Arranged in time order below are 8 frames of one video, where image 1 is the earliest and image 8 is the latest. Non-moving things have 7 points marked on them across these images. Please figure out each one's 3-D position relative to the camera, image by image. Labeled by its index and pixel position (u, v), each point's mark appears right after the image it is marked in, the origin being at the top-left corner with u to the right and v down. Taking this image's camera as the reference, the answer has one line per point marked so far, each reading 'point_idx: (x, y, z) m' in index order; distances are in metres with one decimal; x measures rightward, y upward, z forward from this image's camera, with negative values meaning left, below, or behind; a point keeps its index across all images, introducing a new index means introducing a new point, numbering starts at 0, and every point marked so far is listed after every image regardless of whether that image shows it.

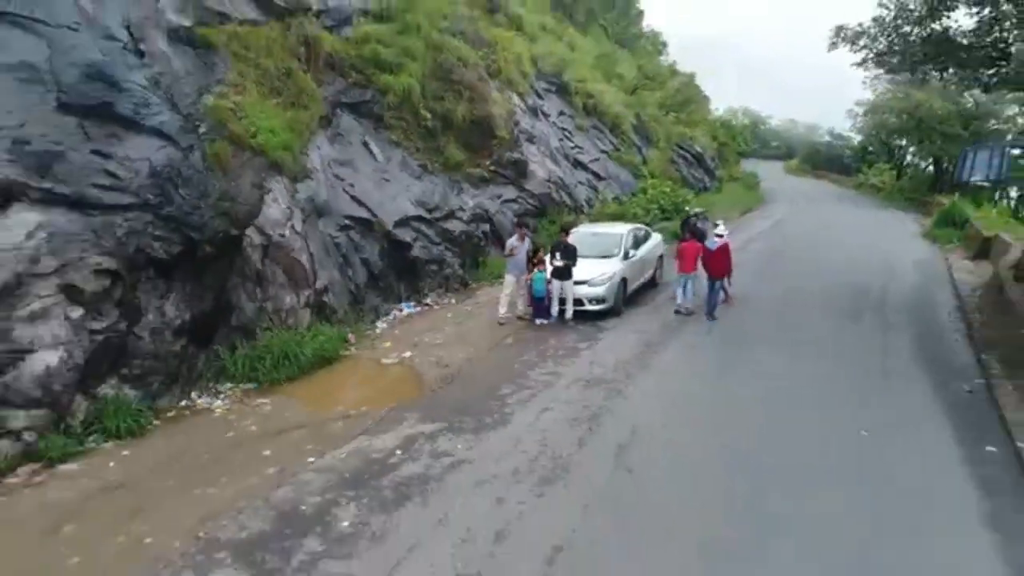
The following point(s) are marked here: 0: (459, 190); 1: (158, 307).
0: (-1.1, +2.0, +10.5) m
1: (-3.7, -0.2, +5.6) m
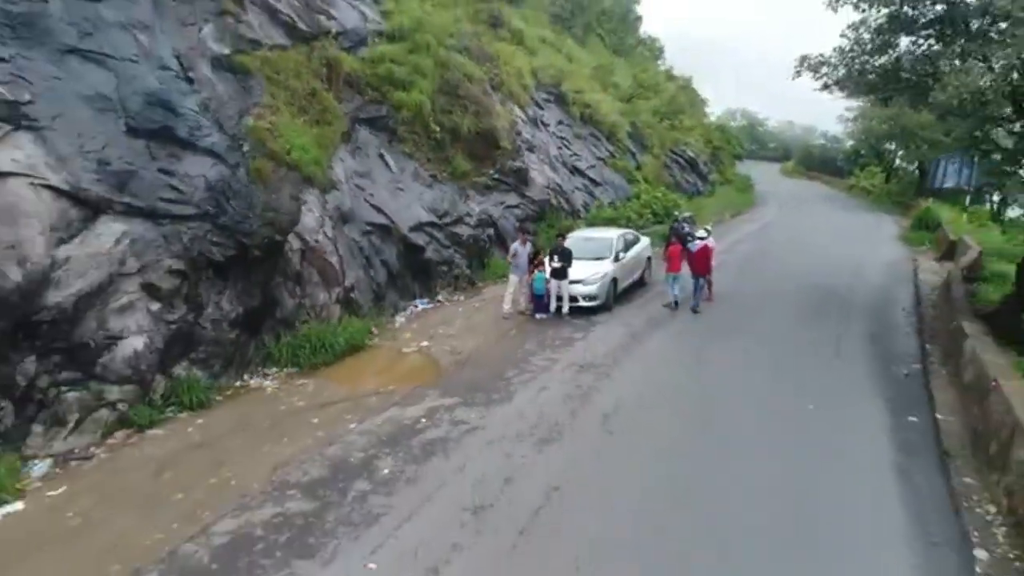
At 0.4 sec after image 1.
0: (-1.0, +2.0, +11.5) m
1: (-3.6, -0.2, +6.6) m
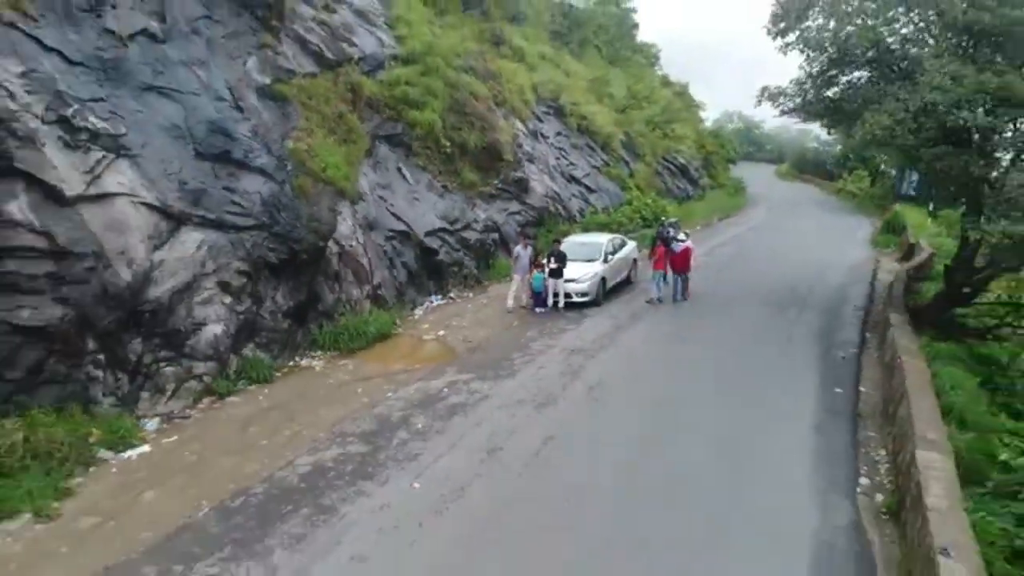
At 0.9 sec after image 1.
0: (-1.0, +2.0, +12.9) m
1: (-3.6, -0.1, +7.9) m
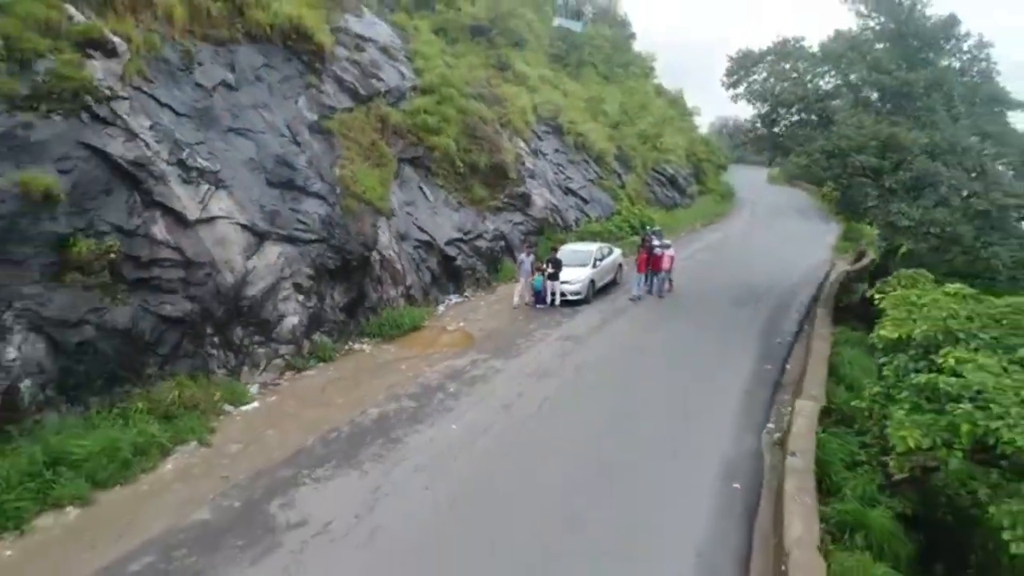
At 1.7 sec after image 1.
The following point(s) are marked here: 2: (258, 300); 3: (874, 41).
0: (-0.9, +2.0, +15.0) m
1: (-3.5, -0.1, +10.1) m
2: (-4.3, -0.2, +8.8) m
3: (+7.5, +5.2, +10.7) m
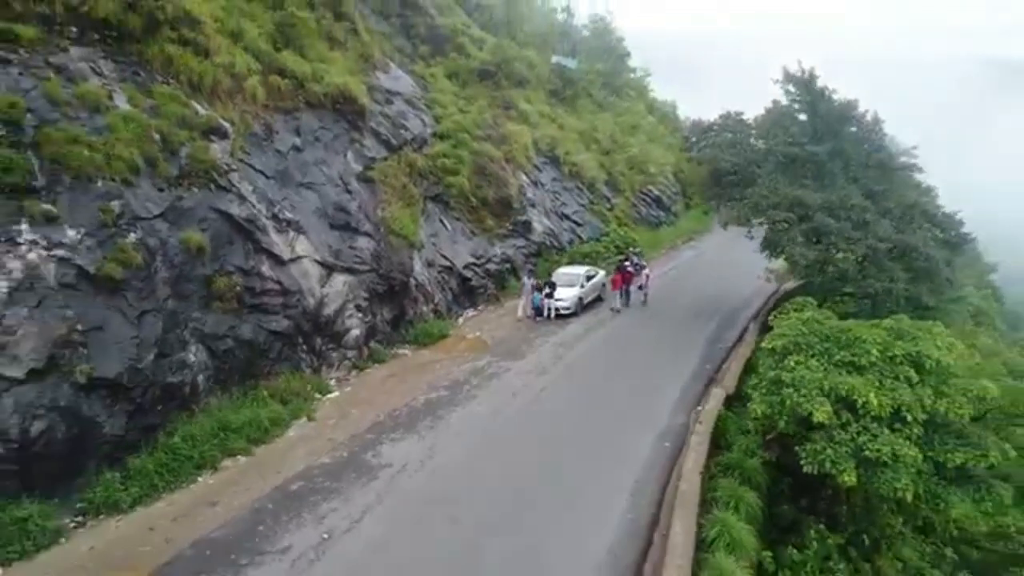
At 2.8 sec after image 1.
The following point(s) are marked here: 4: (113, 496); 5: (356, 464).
0: (-0.7, +1.5, +18.2) m
1: (-3.3, -0.6, +13.2) m
2: (-4.1, -0.7, +12.0) m
3: (+7.6, +4.7, +13.9) m
4: (-5.8, -3.0, +7.8) m
5: (-2.6, -3.0, +8.7) m
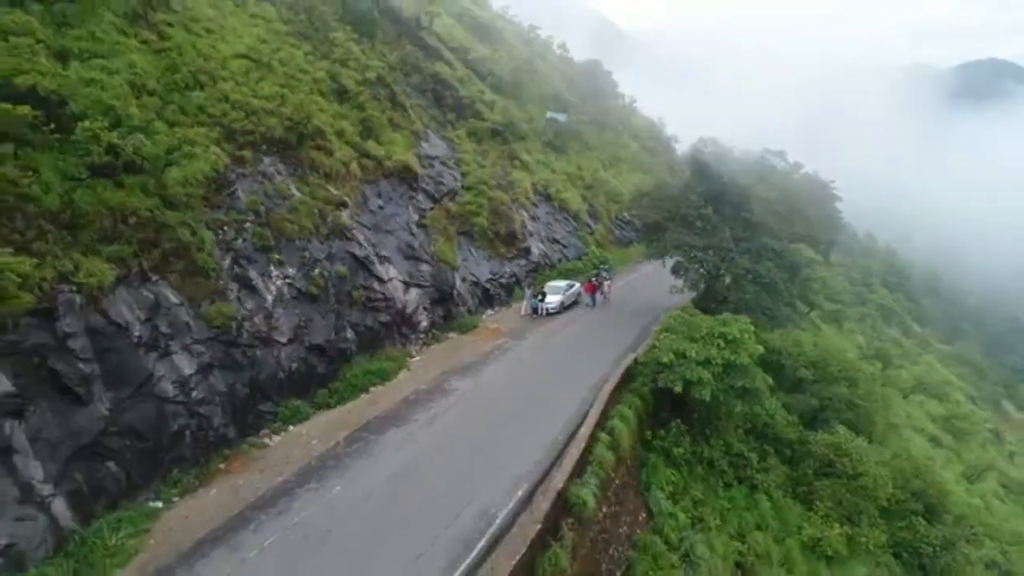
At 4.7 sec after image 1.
0: (-0.5, +1.2, +26.2) m
1: (-3.1, -1.0, +21.3) m
2: (-3.9, -1.0, +20.0) m
3: (+7.8, +4.3, +22.0) m
4: (-5.6, -3.4, +15.9) m
5: (-2.3, -3.3, +16.8) m
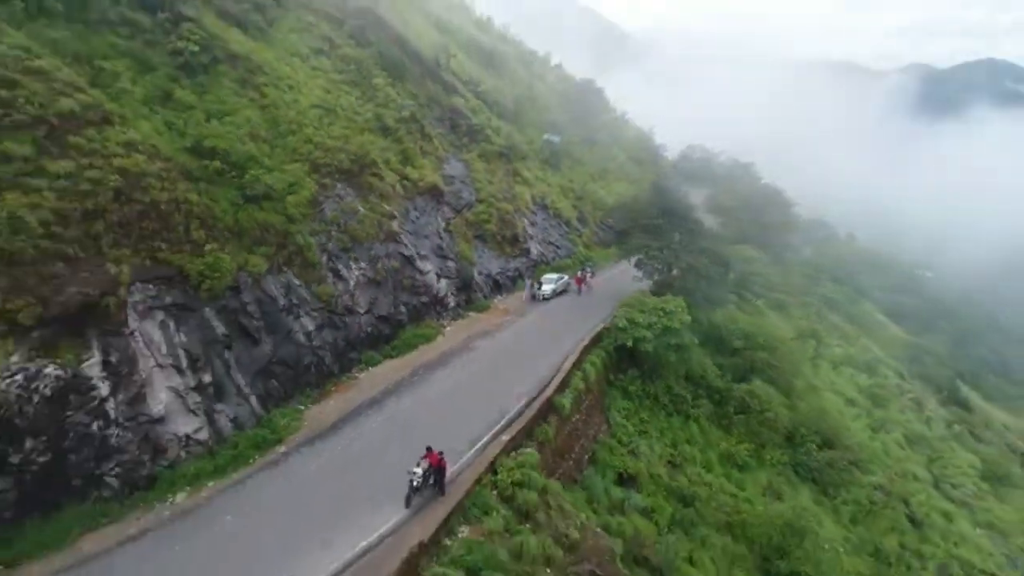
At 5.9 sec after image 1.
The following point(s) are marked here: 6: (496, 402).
0: (-0.2, +1.7, +33.5) m
1: (-2.8, -0.4, +28.6) m
2: (-3.6, -0.5, +27.3) m
3: (+8.1, +4.9, +29.2) m
4: (-5.4, -2.9, +23.1) m
5: (-2.1, -2.8, +24.0) m
6: (-0.6, -4.4, +19.9) m
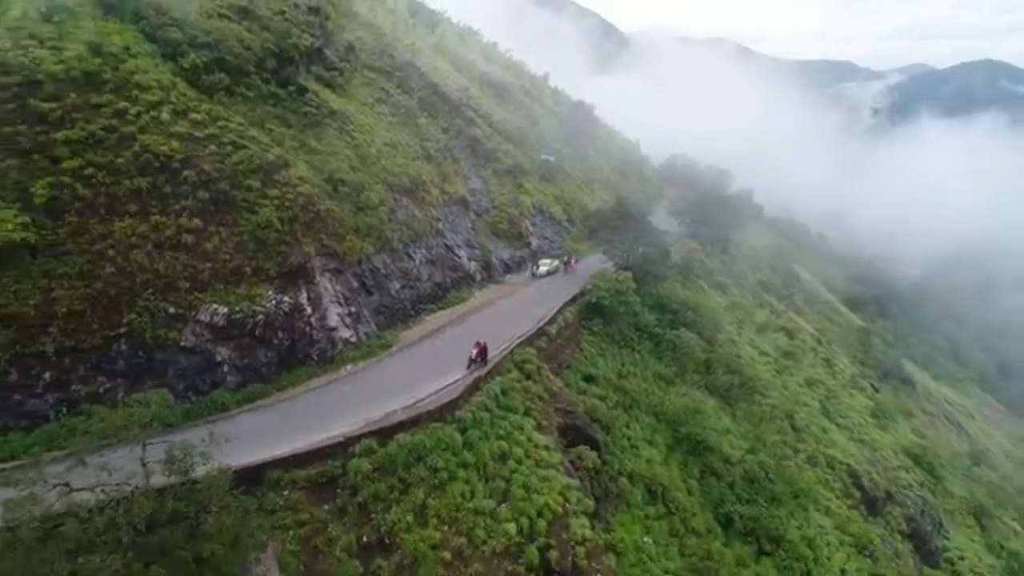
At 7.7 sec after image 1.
0: (+0.3, +3.3, +46.6) m
1: (-2.3, +1.1, +41.7) m
2: (-3.1, +1.1, +40.4) m
3: (+8.6, +6.5, +42.3) m
4: (-4.8, -1.3, +36.2) m
5: (-1.6, -1.2, +37.2) m
6: (-0.1, -2.8, +33.0) m
